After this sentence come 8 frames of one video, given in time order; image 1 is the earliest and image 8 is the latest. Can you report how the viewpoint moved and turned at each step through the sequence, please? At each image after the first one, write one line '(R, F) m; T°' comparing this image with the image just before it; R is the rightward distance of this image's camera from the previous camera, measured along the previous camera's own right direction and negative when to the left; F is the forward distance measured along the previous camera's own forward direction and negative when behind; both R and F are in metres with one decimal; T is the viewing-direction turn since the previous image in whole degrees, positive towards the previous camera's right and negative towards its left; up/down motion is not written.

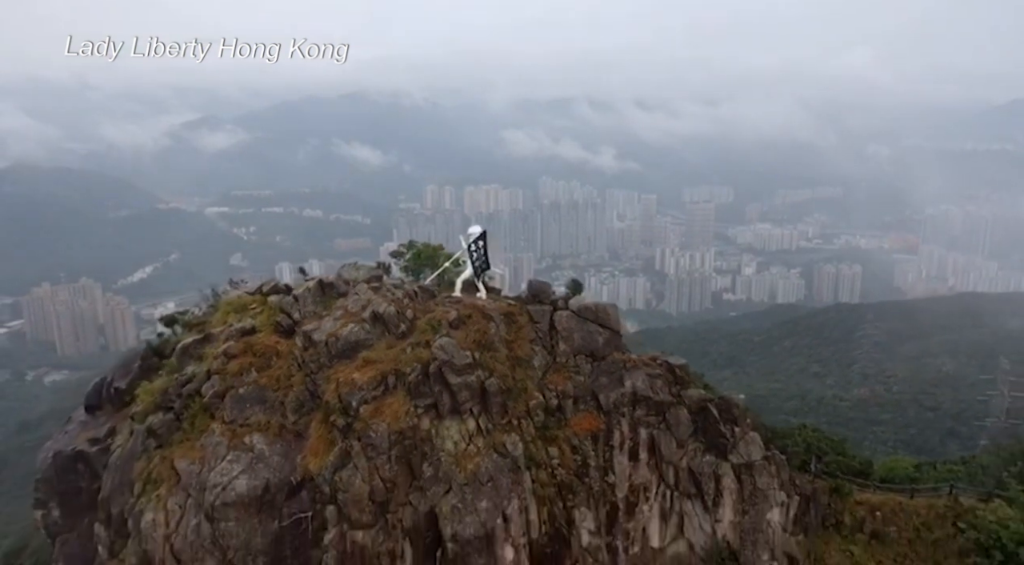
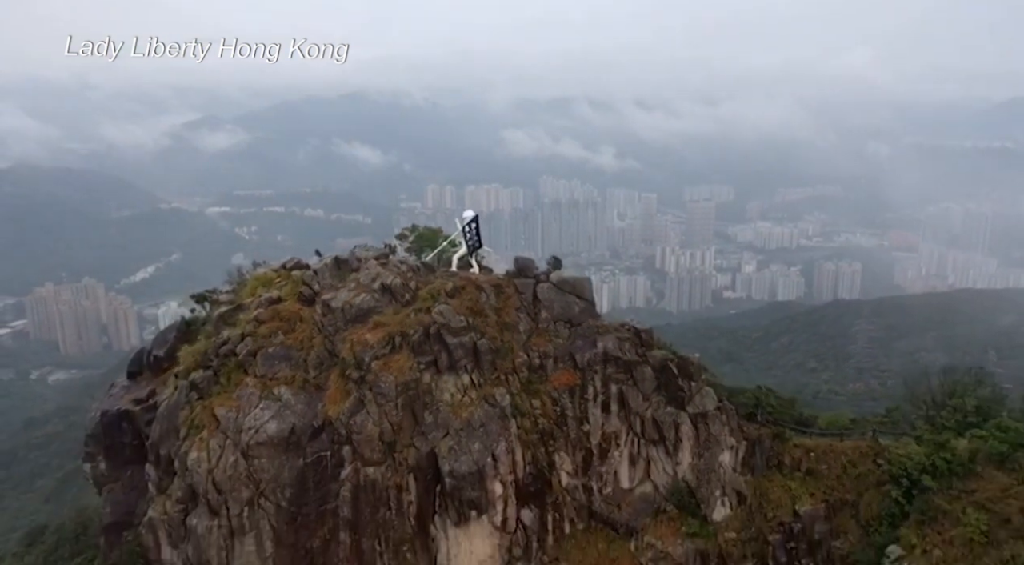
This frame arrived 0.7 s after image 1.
(+0.2, -1.3) m; 0°
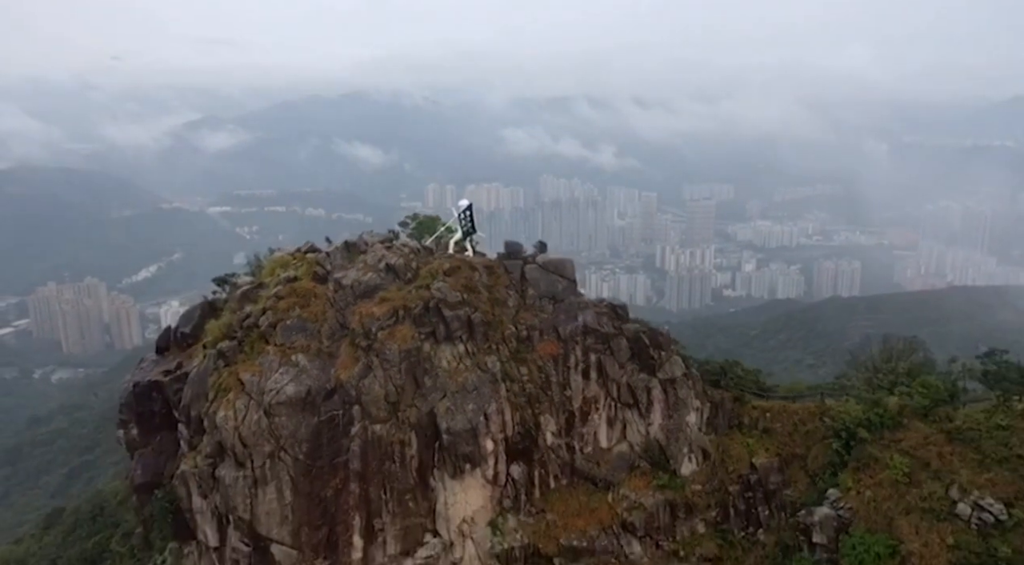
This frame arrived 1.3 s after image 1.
(+0.1, -1.1) m; 0°
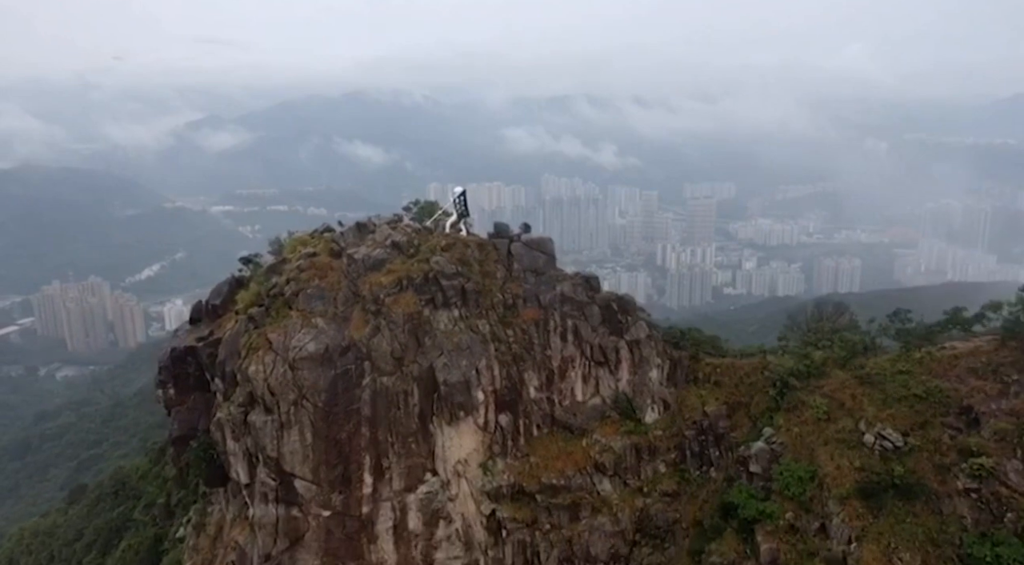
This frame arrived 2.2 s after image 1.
(+0.2, -1.6) m; 0°
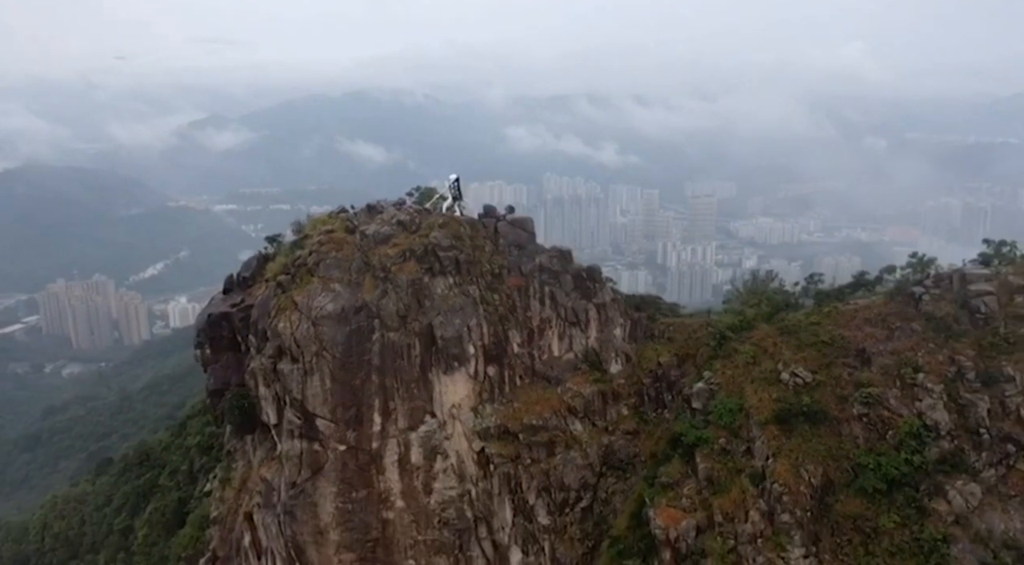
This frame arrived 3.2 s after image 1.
(+0.3, -2.2) m; 0°
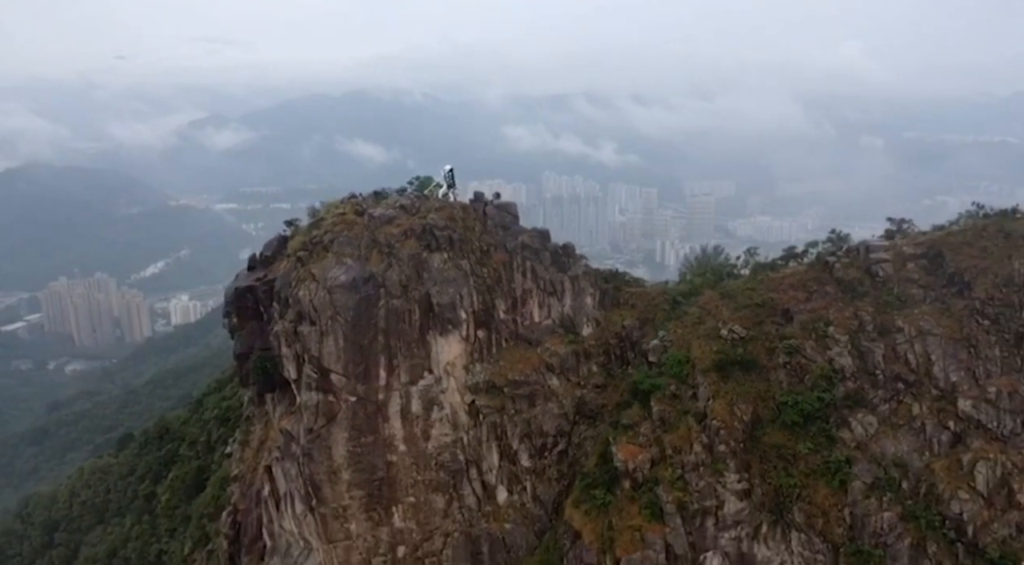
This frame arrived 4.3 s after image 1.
(+0.3, -2.3) m; 0°
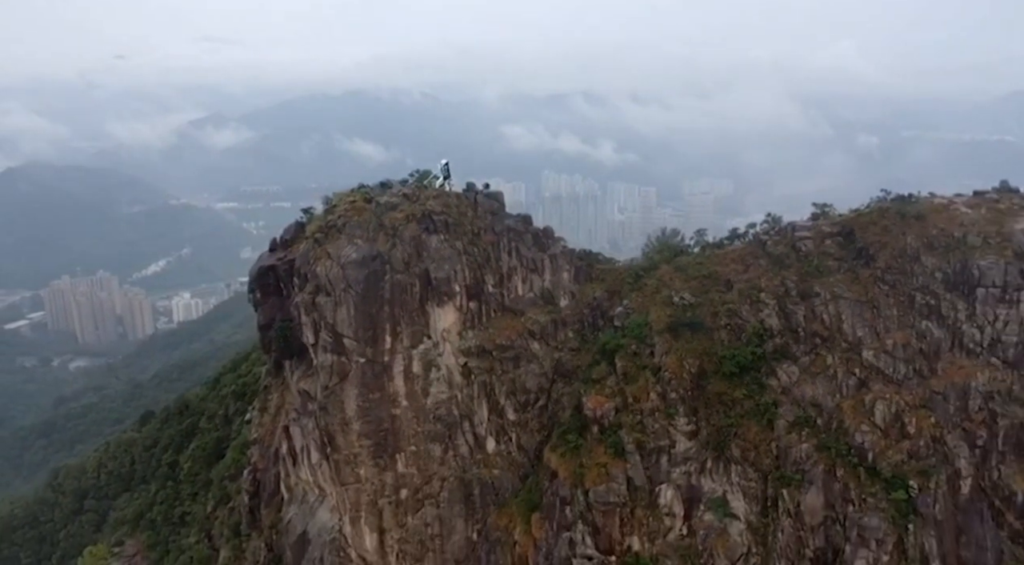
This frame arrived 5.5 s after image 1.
(+0.3, -2.6) m; 0°
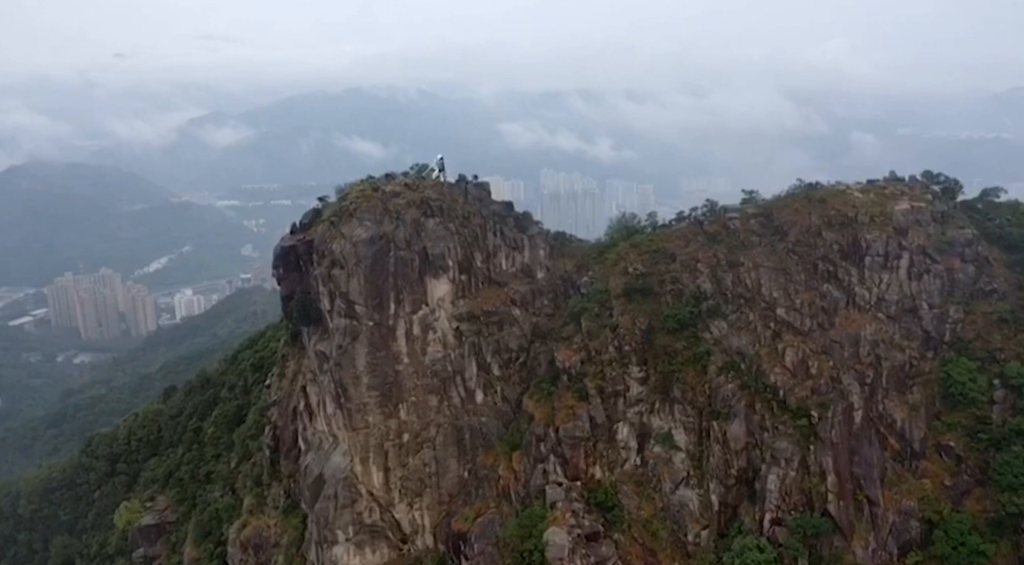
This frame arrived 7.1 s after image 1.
(+0.4, -3.4) m; 0°
